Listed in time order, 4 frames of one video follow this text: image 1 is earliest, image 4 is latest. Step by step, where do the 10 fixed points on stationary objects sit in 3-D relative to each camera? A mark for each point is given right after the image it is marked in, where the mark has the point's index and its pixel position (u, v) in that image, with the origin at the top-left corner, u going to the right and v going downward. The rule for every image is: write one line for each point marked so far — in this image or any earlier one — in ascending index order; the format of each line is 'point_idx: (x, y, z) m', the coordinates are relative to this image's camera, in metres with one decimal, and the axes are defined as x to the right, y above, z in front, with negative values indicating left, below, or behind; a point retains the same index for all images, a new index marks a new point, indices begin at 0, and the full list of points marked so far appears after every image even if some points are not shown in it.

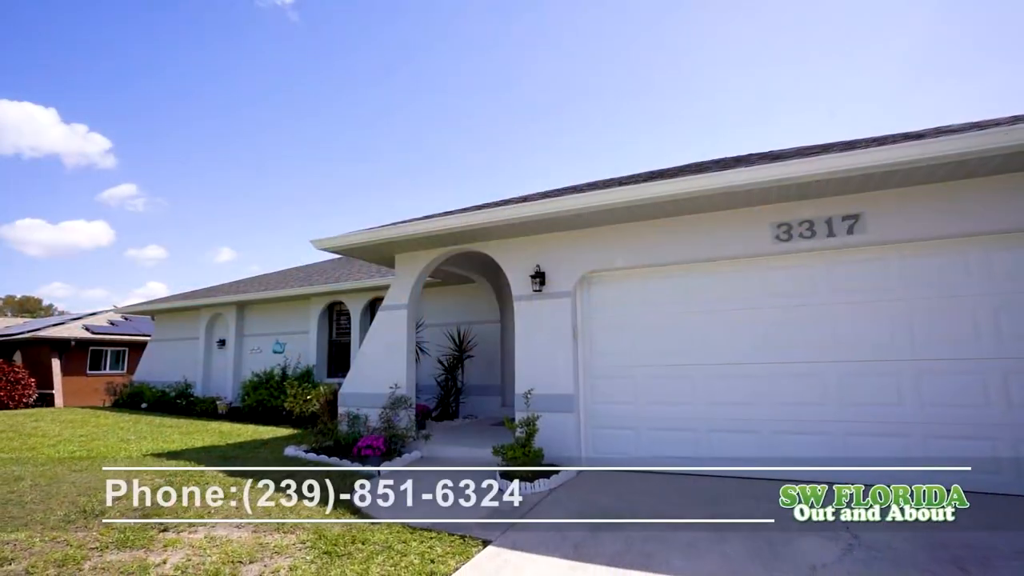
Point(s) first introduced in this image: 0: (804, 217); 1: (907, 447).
0: (+3.2, +0.8, +5.6) m
1: (+3.9, -1.6, +5.1) m
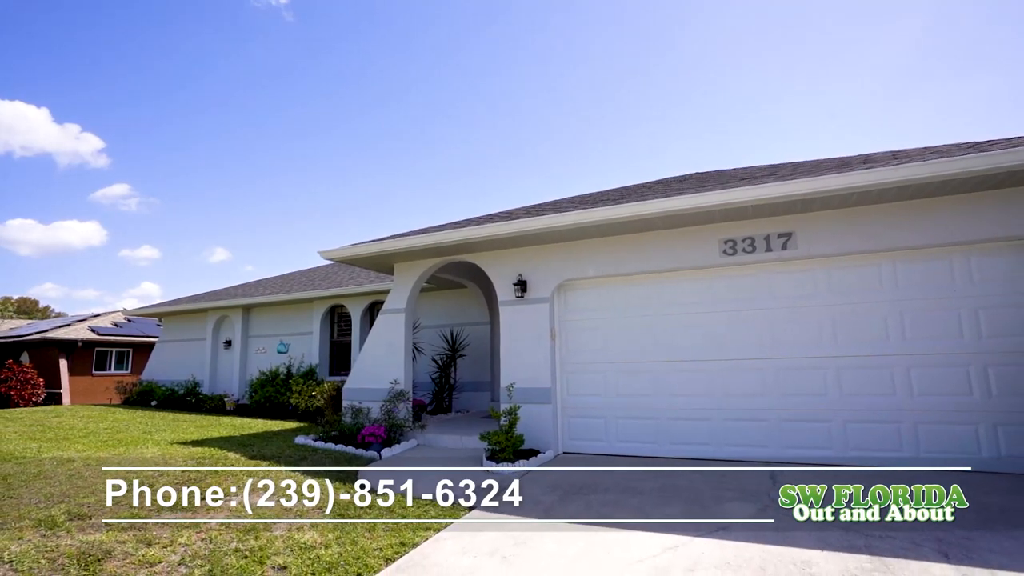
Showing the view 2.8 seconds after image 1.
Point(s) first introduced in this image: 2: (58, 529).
0: (+3.0, +0.7, +6.5) m
1: (+3.7, -1.7, +6.0) m
2: (-3.5, -1.8, +3.9) m
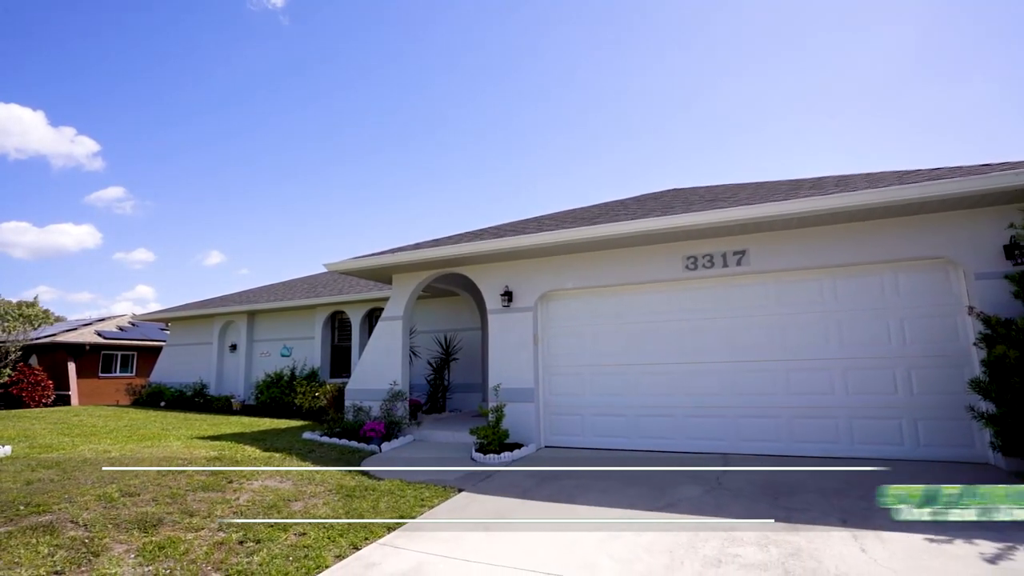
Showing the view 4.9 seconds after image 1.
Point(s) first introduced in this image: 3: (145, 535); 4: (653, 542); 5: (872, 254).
0: (+2.8, +0.5, +7.3) m
1: (+3.6, -1.8, +6.8) m
2: (-3.7, -2.0, +4.7) m
3: (-3.0, -2.0, +4.2) m
4: (+1.1, -2.1, +4.2) m
5: (+4.6, +0.4, +6.5) m
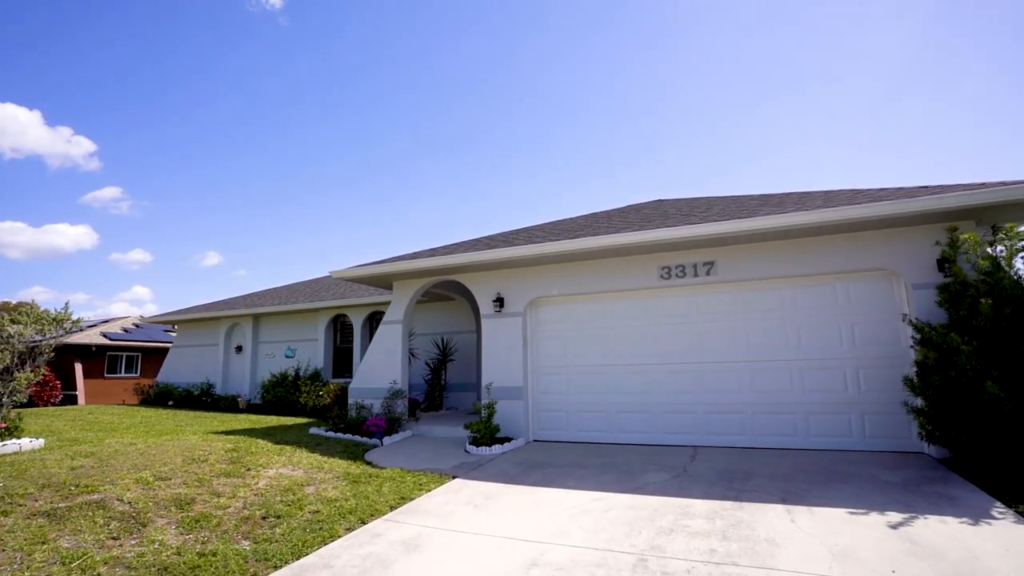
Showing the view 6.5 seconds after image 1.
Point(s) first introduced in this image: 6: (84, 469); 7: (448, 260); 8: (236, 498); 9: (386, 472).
0: (+2.6, +0.4, +8.1) m
1: (+3.4, -2.0, +7.6) m
2: (-3.8, -2.1, +5.4) m
3: (-3.1, -2.1, +4.8) m
4: (+1.0, -2.2, +4.9) m
5: (+4.5, +0.3, +7.2) m
6: (-4.9, -2.1, +5.8) m
7: (-1.1, +0.5, +8.9) m
8: (-2.9, -2.2, +5.4) m
9: (-1.7, -2.5, +6.9) m
